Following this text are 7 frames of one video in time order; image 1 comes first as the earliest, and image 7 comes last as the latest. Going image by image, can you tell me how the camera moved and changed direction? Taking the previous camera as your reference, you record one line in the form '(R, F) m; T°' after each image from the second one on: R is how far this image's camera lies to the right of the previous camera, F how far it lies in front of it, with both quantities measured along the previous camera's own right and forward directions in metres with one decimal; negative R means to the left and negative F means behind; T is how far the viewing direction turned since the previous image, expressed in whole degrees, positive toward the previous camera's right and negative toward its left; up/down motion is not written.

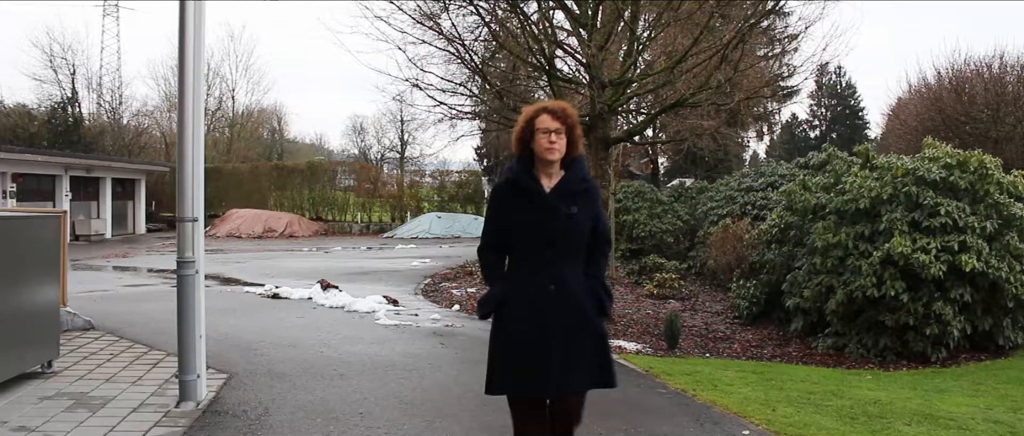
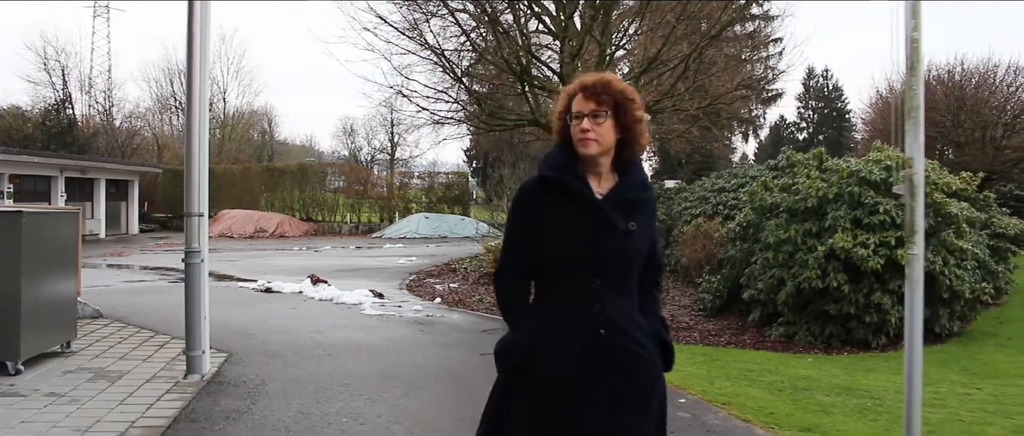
(+0.2, -0.7) m; +1°
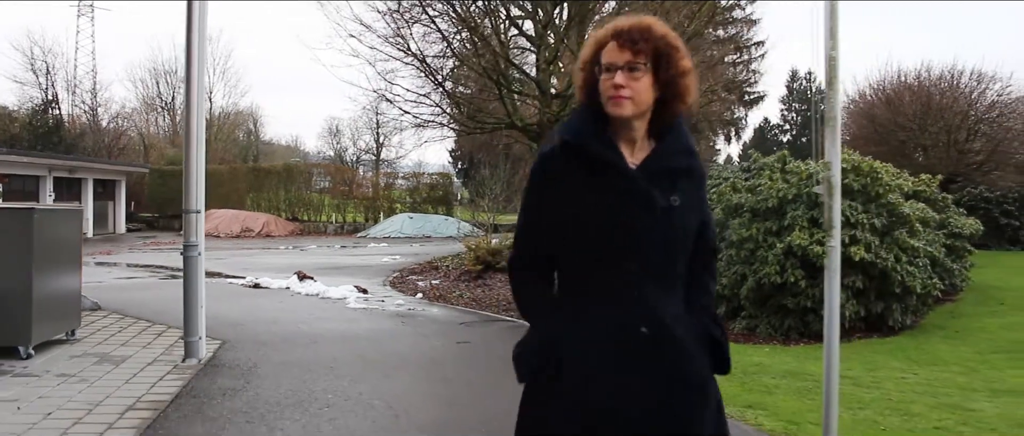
(+0.1, -0.5) m; +1°
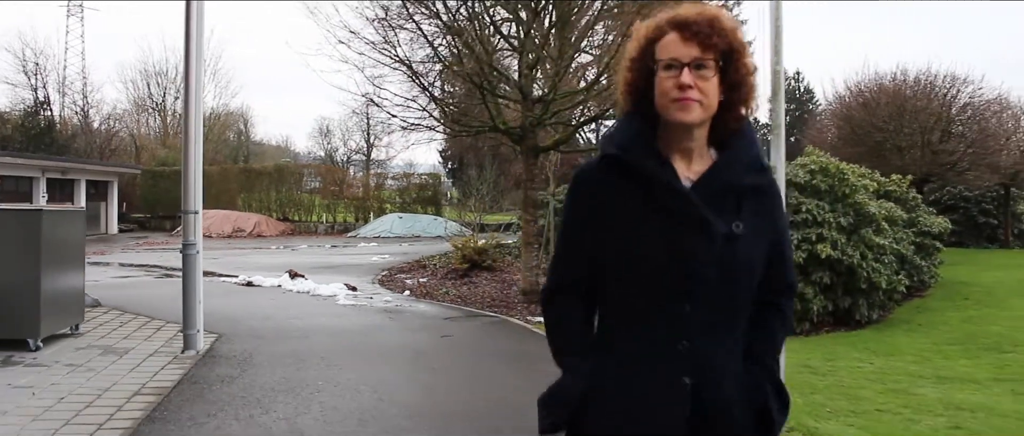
(+0.1, -0.4) m; +1°
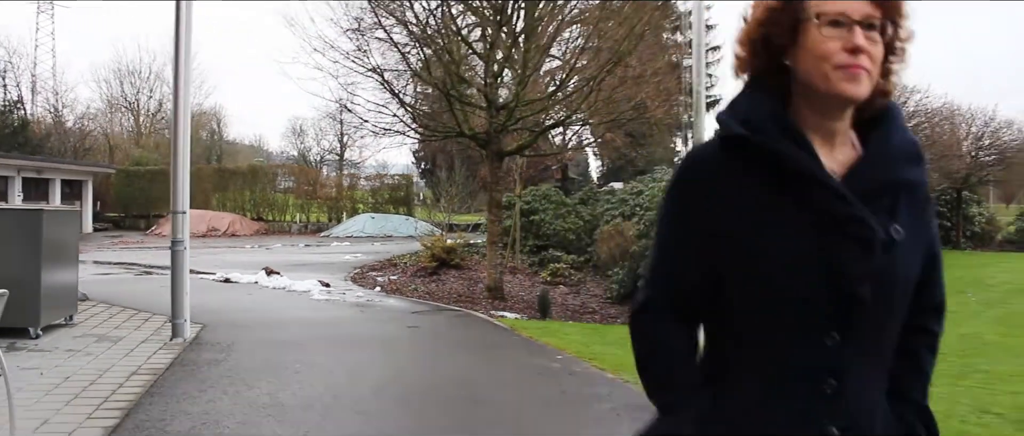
(+0.1, -0.7) m; +2°
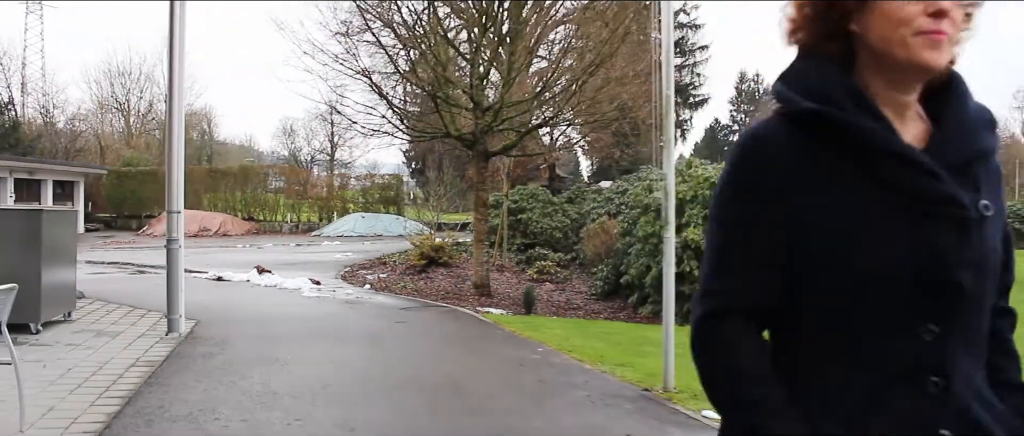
(+0.1, -0.3) m; +1°
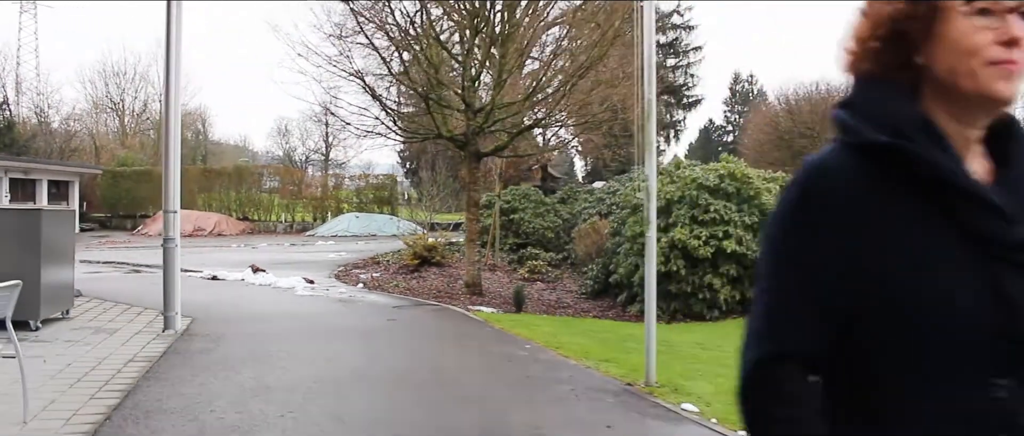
(+0.1, -0.2) m; 0°
